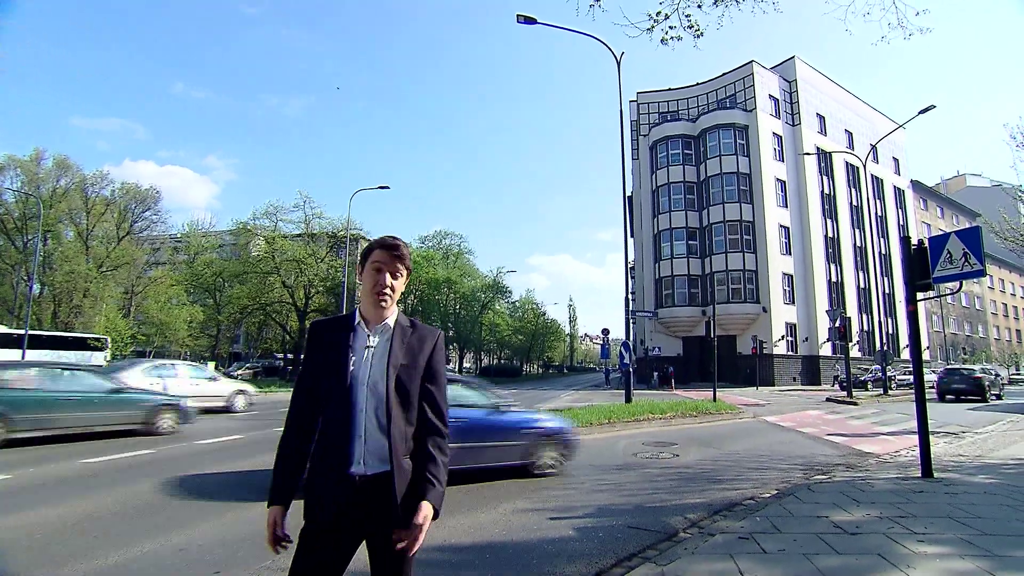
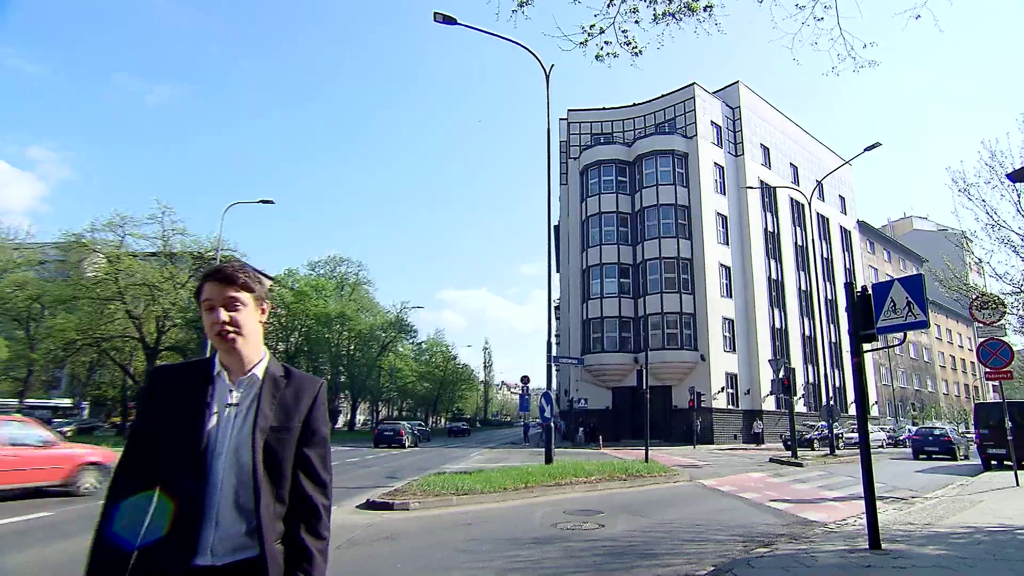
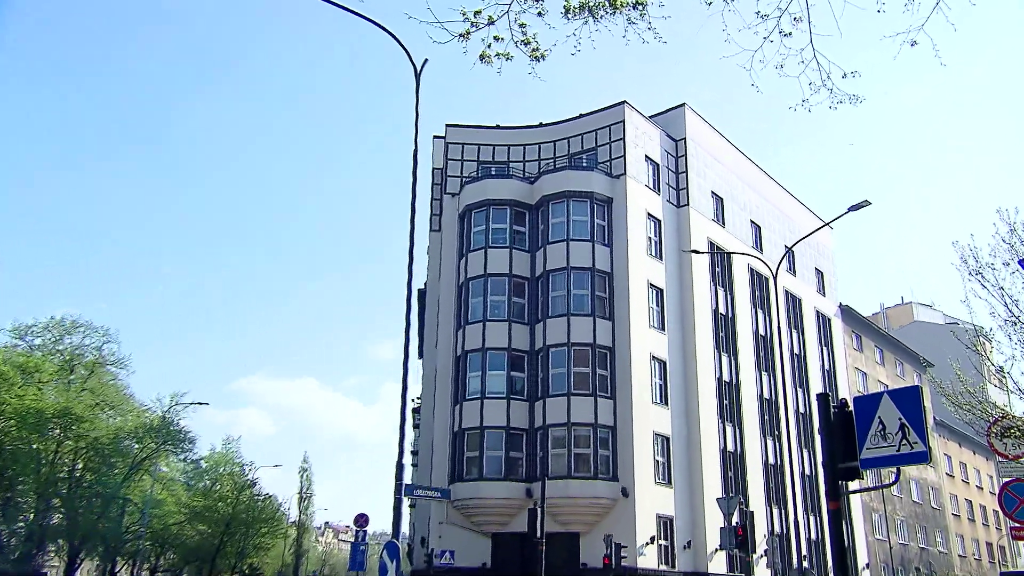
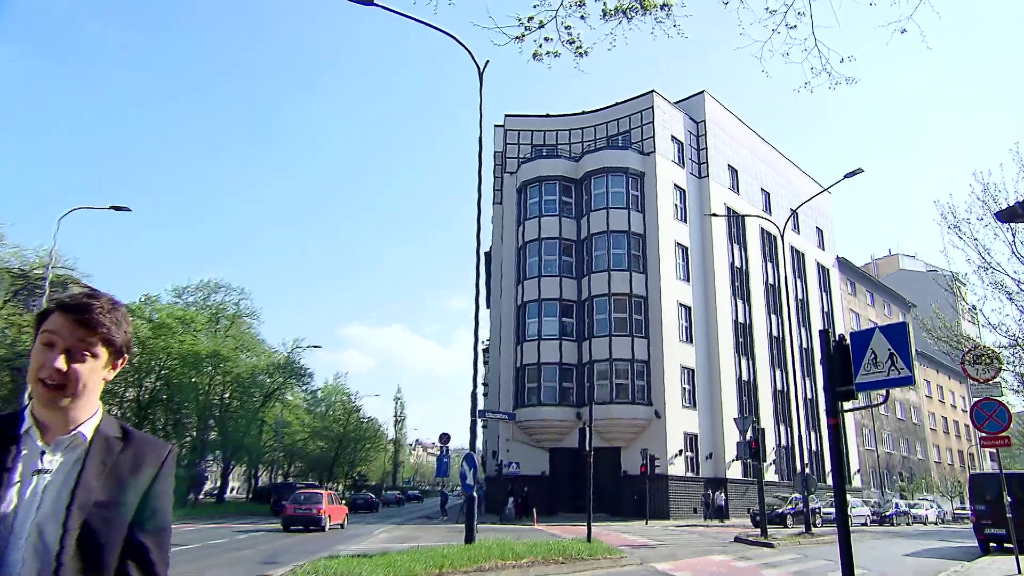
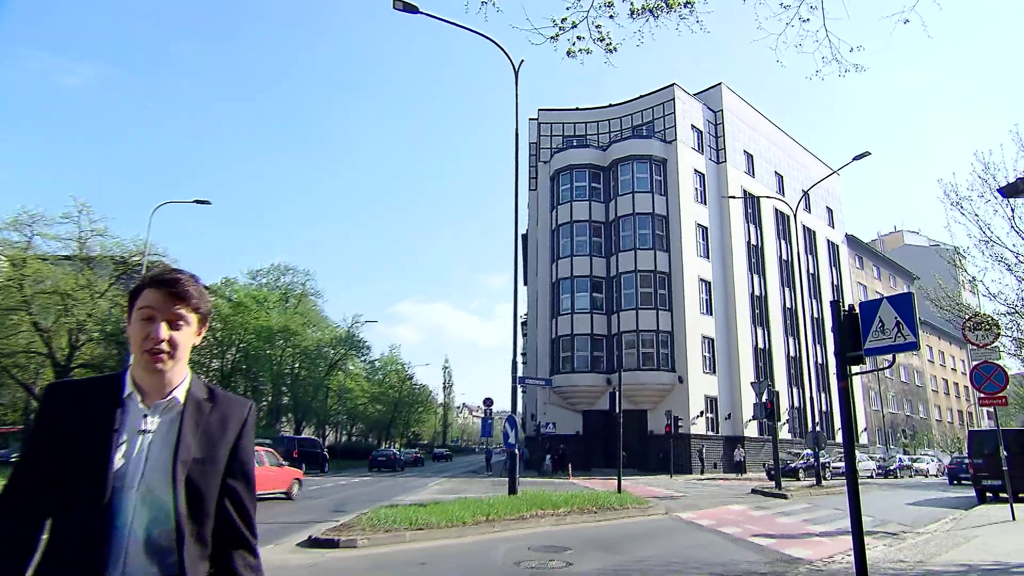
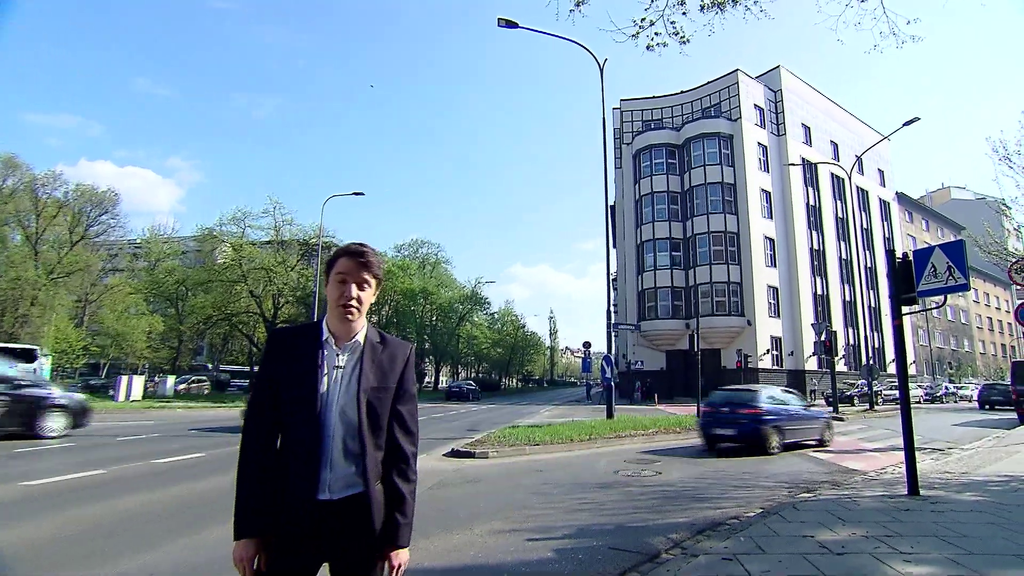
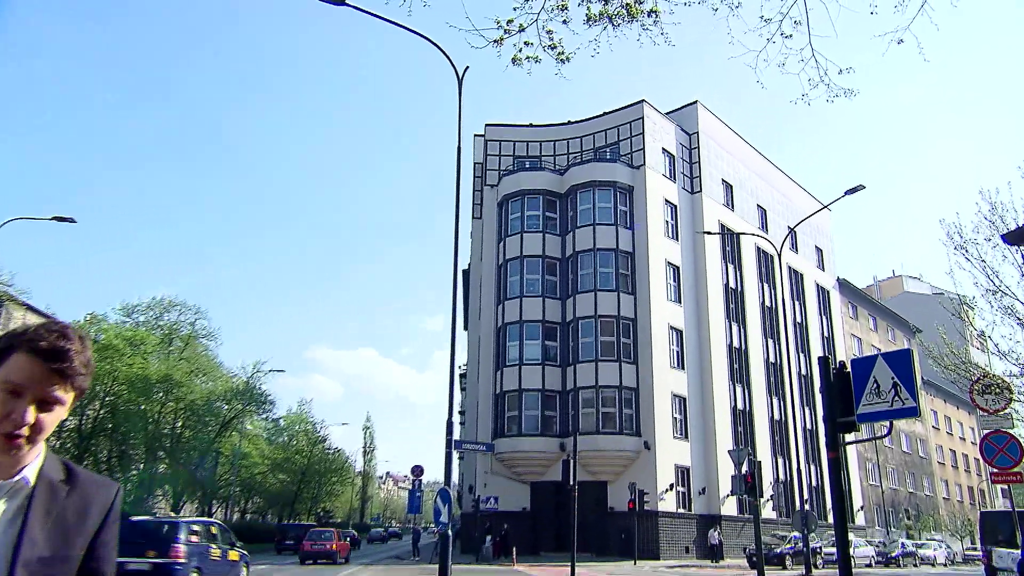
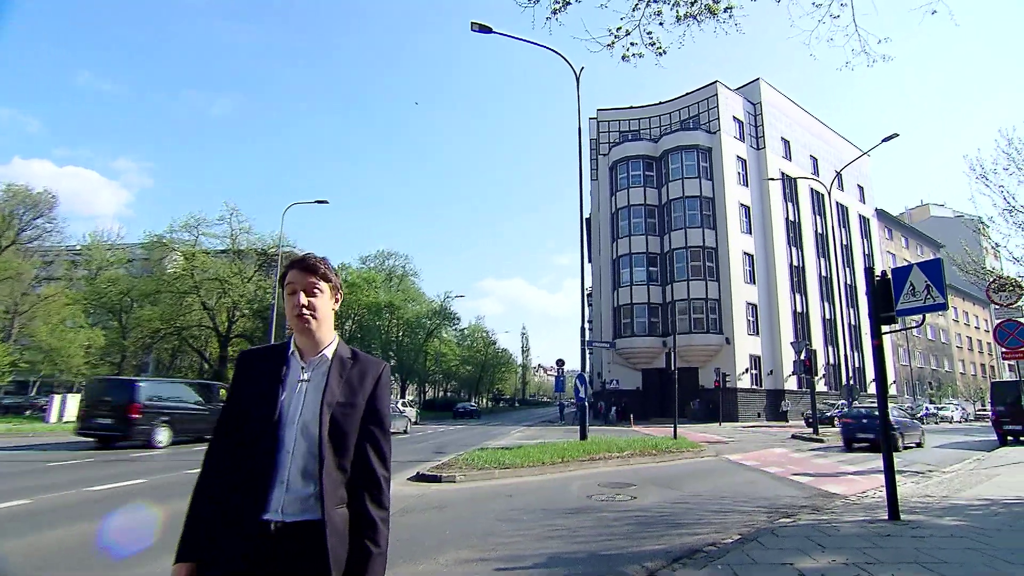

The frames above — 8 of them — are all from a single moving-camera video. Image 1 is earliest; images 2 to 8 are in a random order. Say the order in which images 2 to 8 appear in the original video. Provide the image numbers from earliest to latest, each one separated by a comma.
6, 8, 2, 5, 4, 7, 3
